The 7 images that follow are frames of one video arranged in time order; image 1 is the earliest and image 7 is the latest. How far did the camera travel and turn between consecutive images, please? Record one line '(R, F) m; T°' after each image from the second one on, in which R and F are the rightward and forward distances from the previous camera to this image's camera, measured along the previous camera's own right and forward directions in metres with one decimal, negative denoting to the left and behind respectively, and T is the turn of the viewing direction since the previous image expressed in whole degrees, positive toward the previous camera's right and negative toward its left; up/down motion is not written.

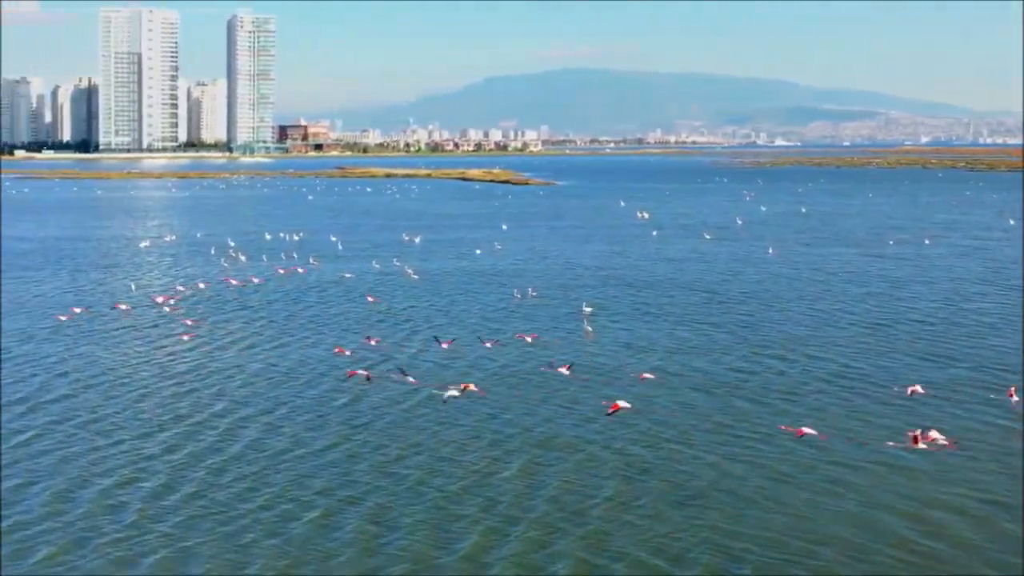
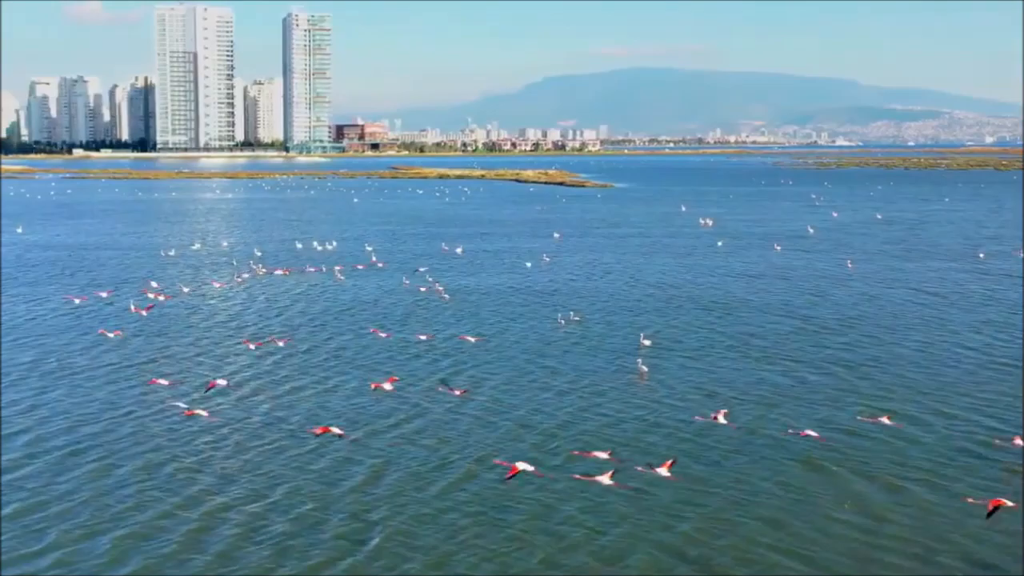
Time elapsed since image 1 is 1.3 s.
(+0.1, +5.3) m; -2°
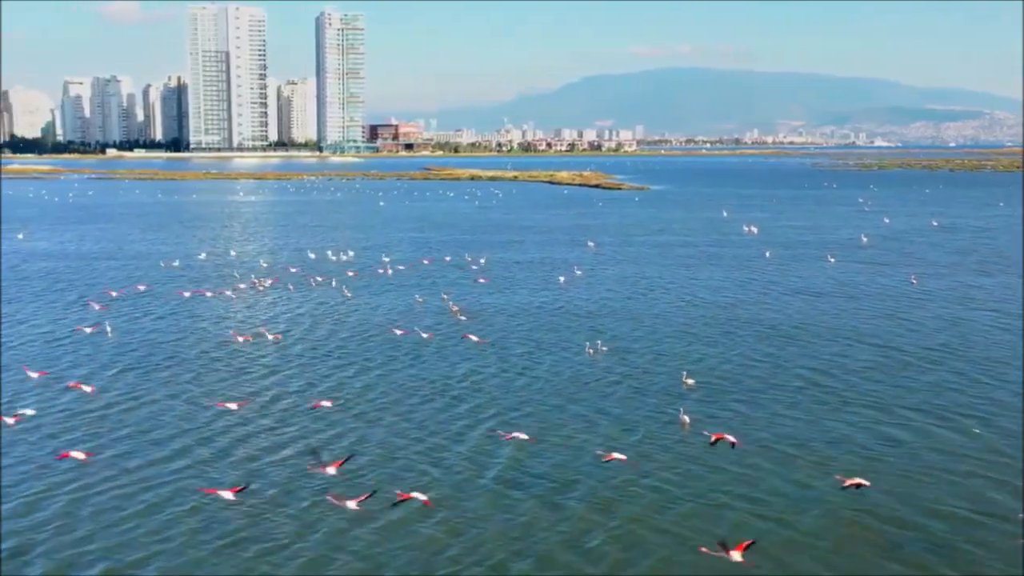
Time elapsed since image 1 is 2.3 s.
(+0.1, +4.8) m; -1°
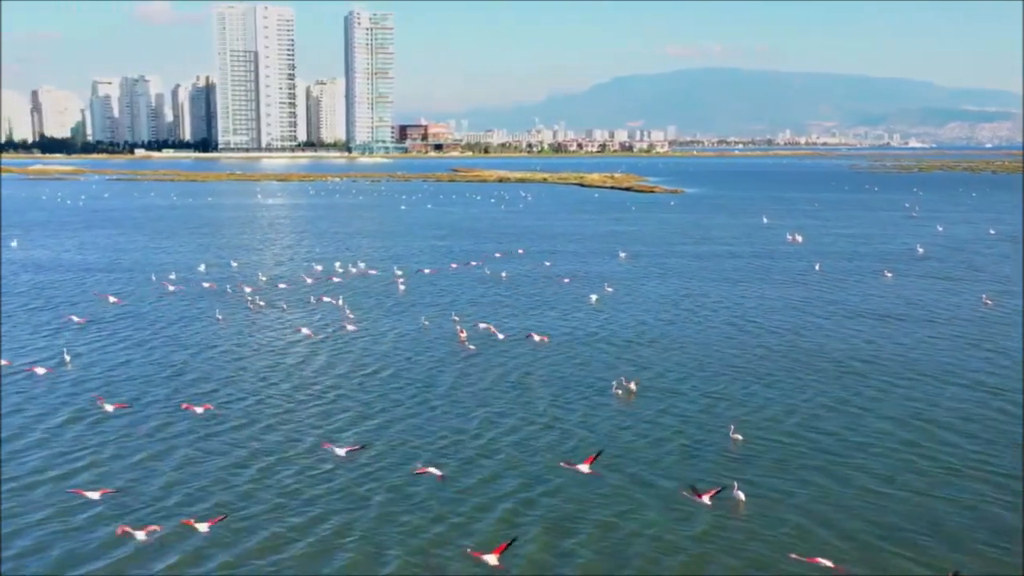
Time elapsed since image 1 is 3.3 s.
(0.0, +4.8) m; -1°
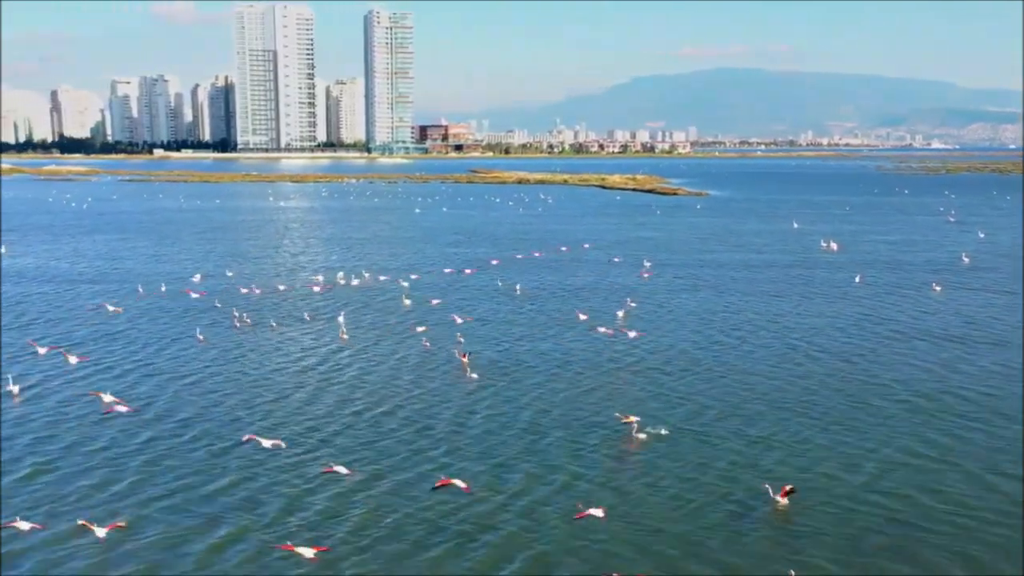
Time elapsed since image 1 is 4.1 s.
(0.0, +3.7) m; -1°
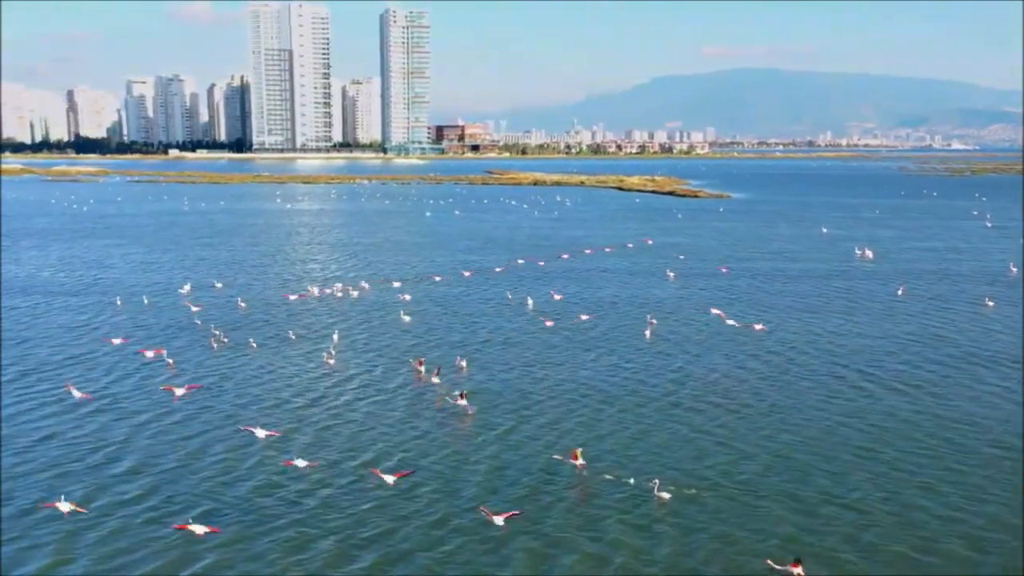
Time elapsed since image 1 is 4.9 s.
(0.0, +4.0) m; -1°
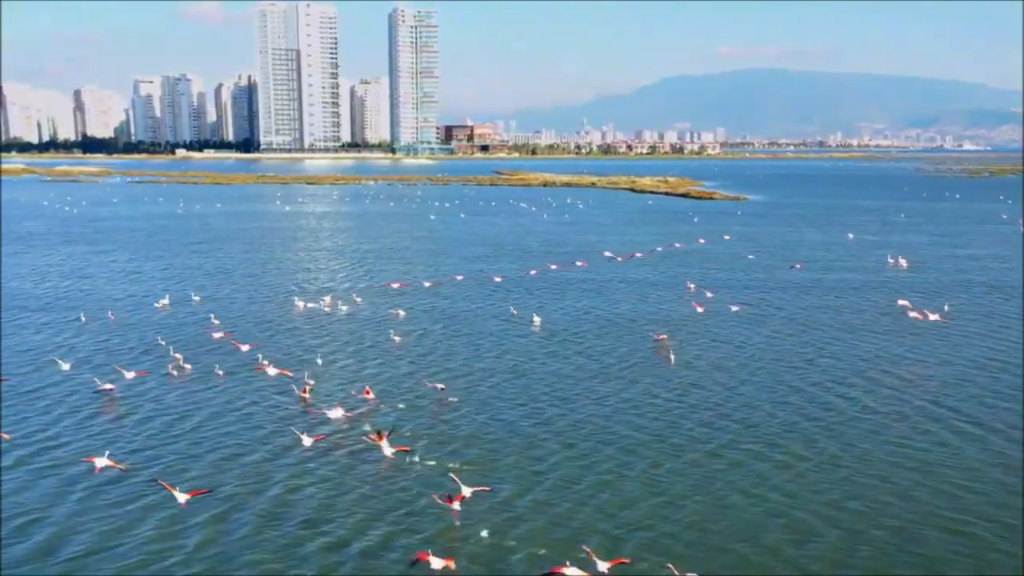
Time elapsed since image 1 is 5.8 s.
(-0.1, +4.2) m; 0°
